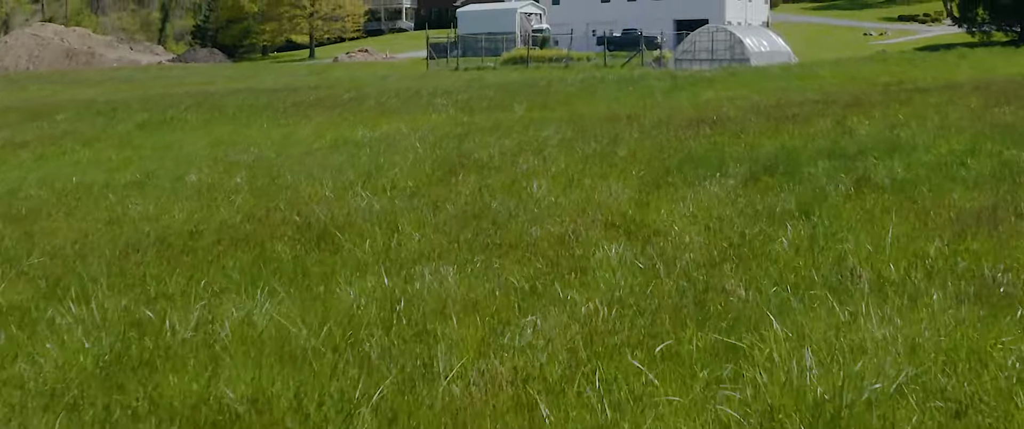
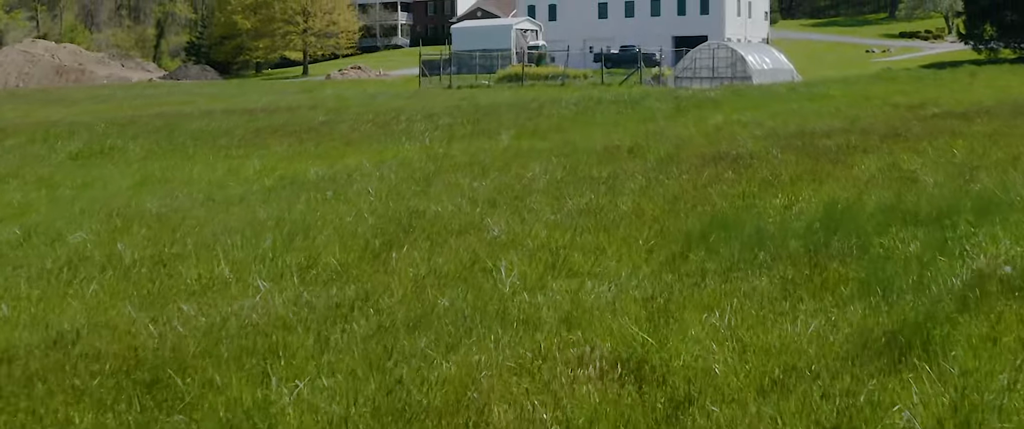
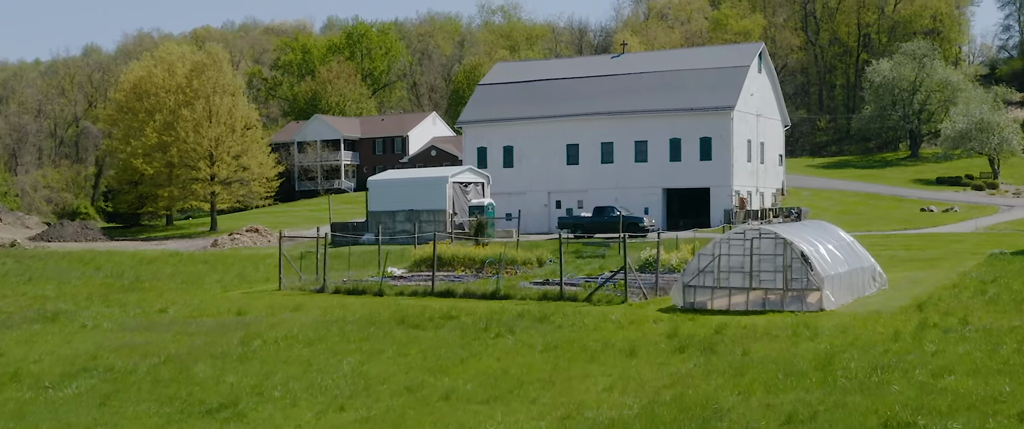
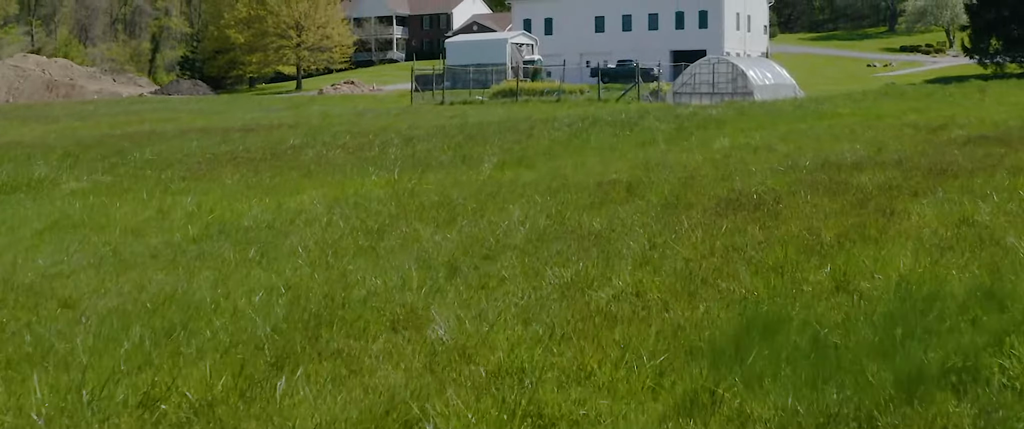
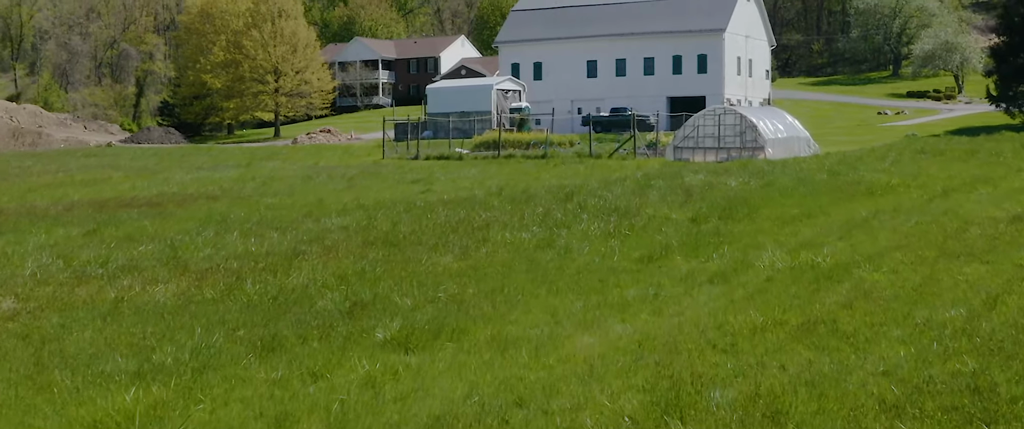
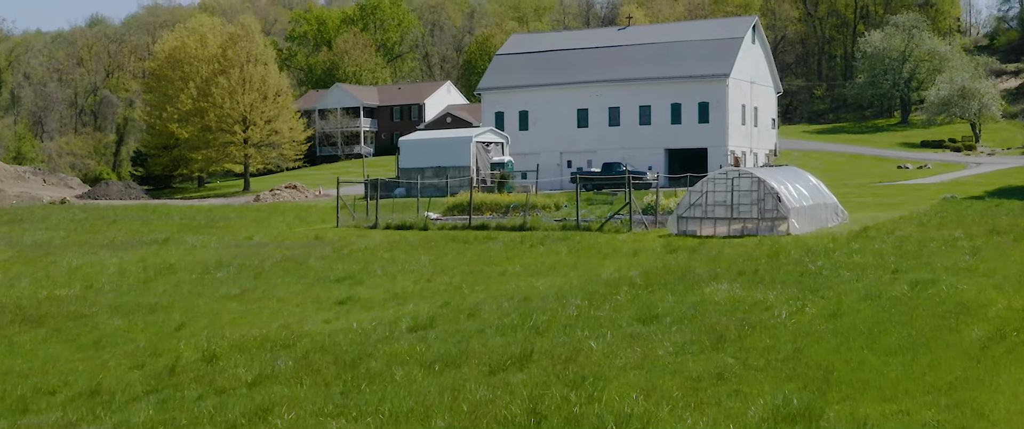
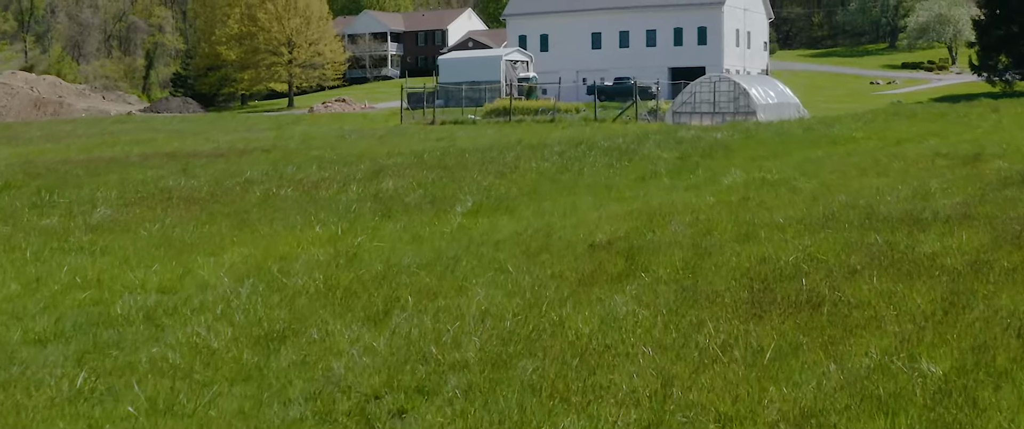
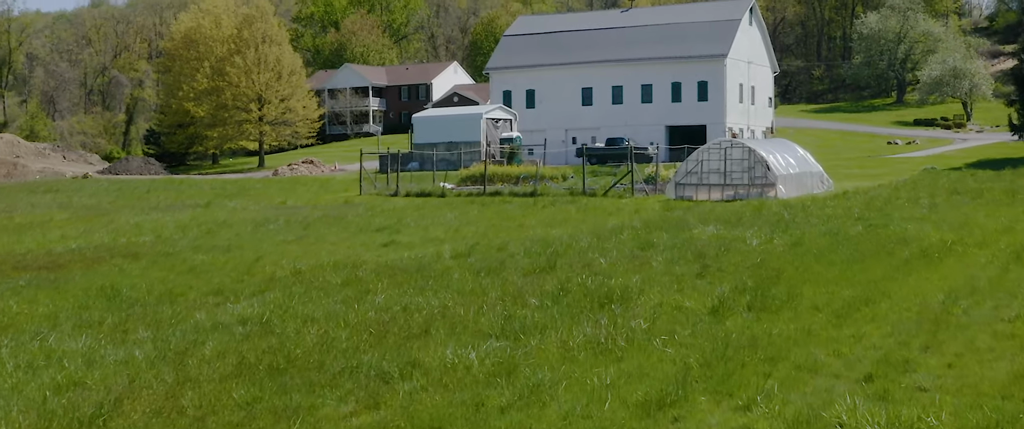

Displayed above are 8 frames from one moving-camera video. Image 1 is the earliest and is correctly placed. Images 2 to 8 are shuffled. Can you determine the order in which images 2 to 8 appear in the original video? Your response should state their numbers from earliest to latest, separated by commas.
2, 4, 7, 5, 8, 6, 3
